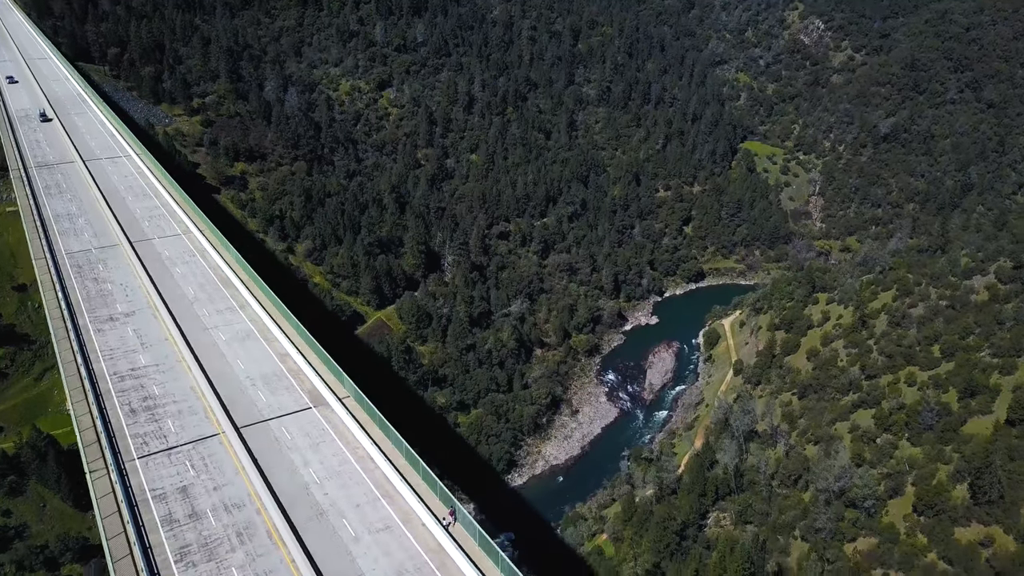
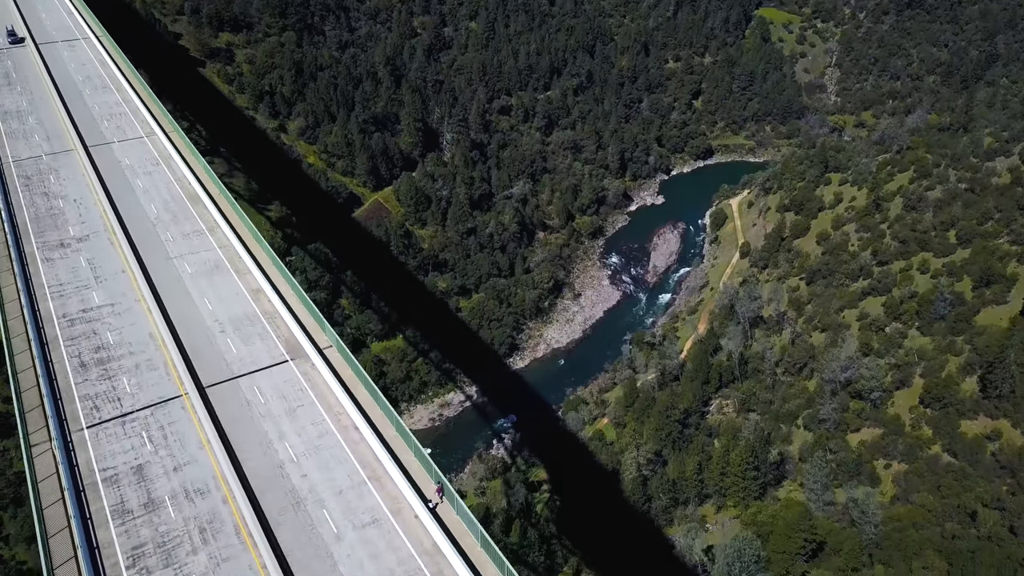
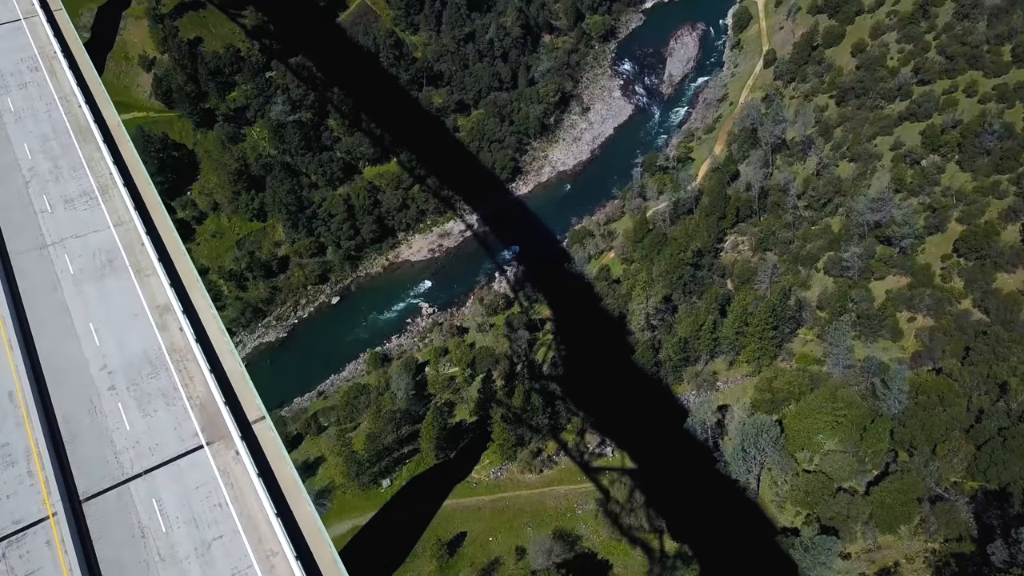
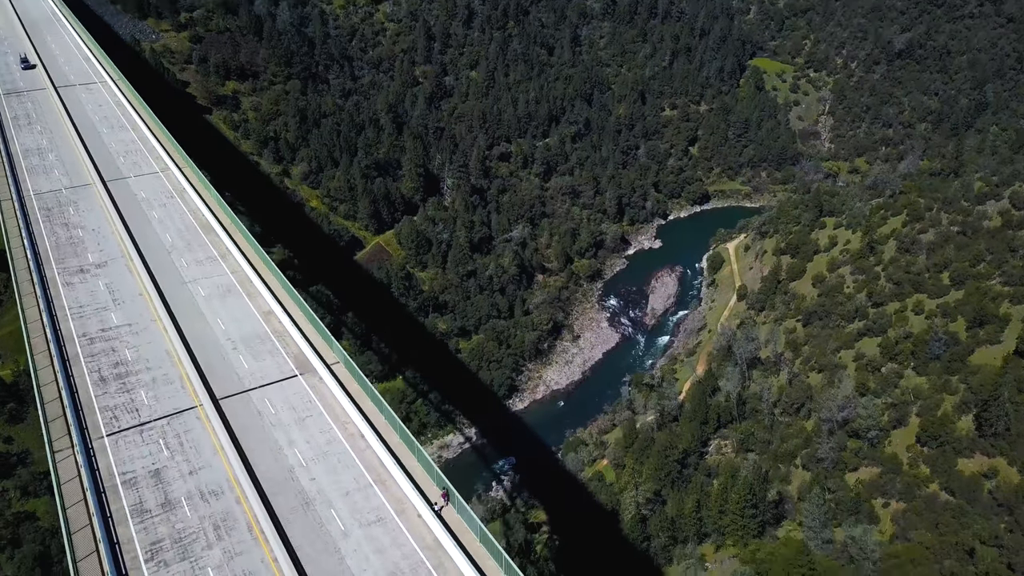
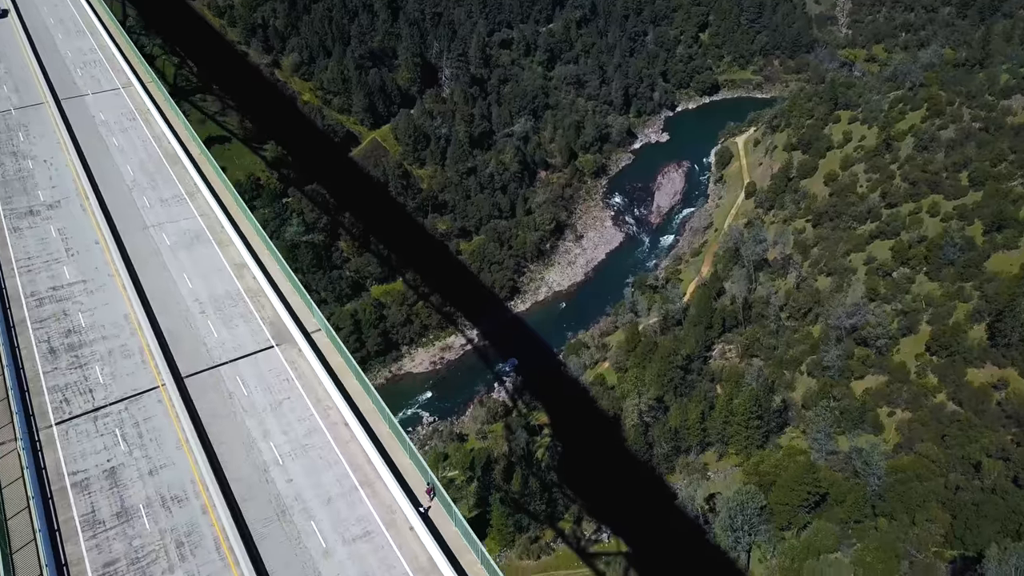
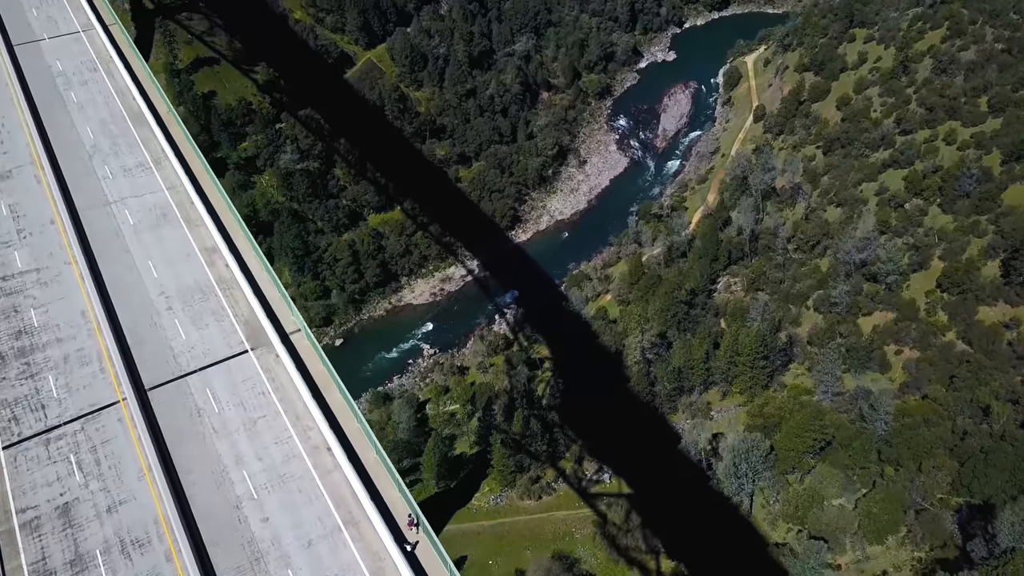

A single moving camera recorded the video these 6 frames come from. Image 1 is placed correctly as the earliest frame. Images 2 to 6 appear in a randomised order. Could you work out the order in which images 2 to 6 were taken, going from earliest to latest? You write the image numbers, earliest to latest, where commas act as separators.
4, 2, 5, 6, 3
